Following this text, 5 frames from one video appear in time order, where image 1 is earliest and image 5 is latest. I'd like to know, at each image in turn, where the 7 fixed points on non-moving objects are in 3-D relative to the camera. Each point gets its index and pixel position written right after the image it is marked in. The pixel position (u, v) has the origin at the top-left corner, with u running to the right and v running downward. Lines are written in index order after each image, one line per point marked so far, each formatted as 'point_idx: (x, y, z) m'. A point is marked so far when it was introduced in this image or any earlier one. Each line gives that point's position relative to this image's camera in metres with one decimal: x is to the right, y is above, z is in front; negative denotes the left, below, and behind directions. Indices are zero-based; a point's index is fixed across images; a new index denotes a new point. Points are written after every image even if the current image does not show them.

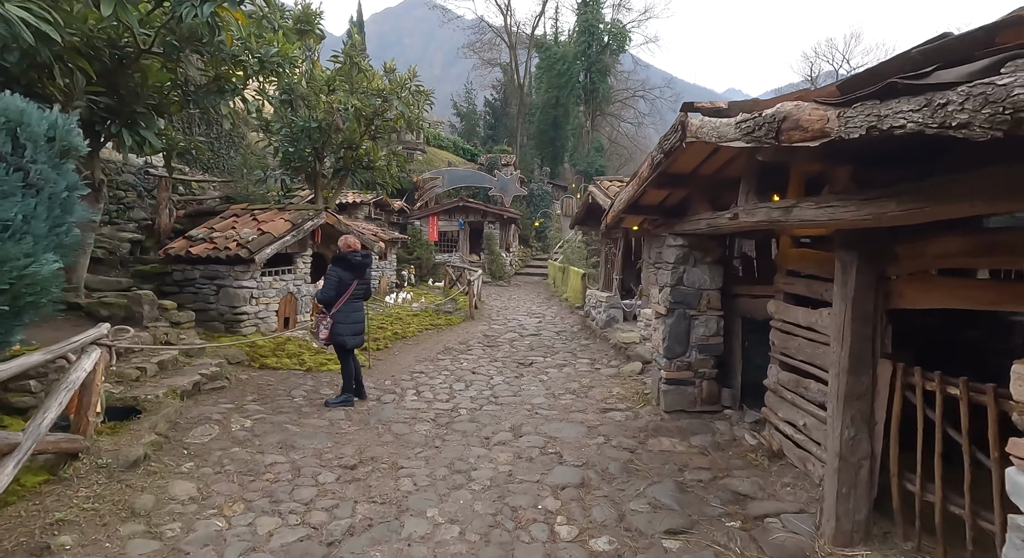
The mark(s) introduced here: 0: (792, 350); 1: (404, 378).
0: (+2.2, -0.6, +4.5) m
1: (-1.5, -1.4, +7.6) m
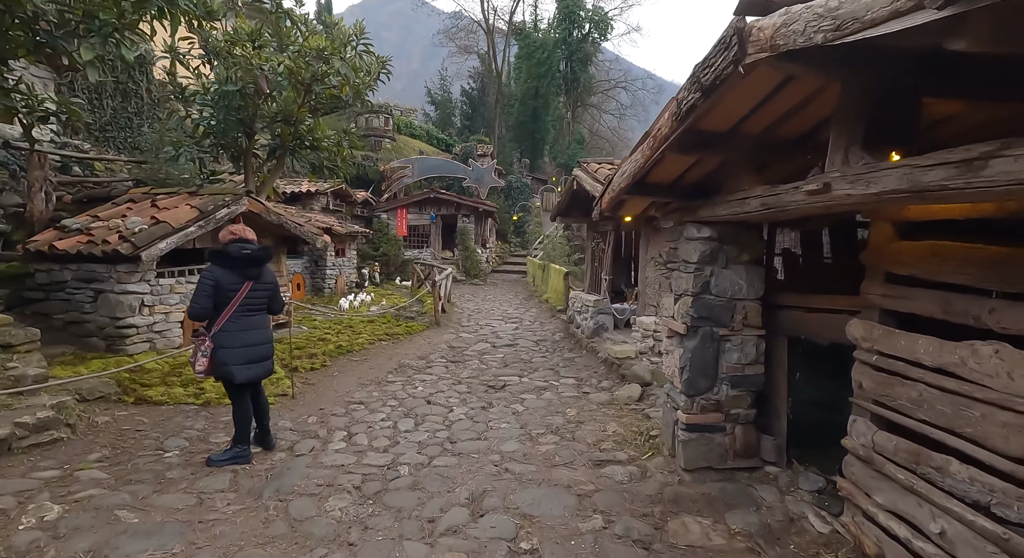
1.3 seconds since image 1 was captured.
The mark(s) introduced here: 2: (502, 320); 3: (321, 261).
0: (+2.0, -0.6, +2.8) m
1: (-1.9, -1.4, +5.8) m
2: (-0.2, -0.9, +12.6) m
3: (-5.1, +0.5, +14.6) m
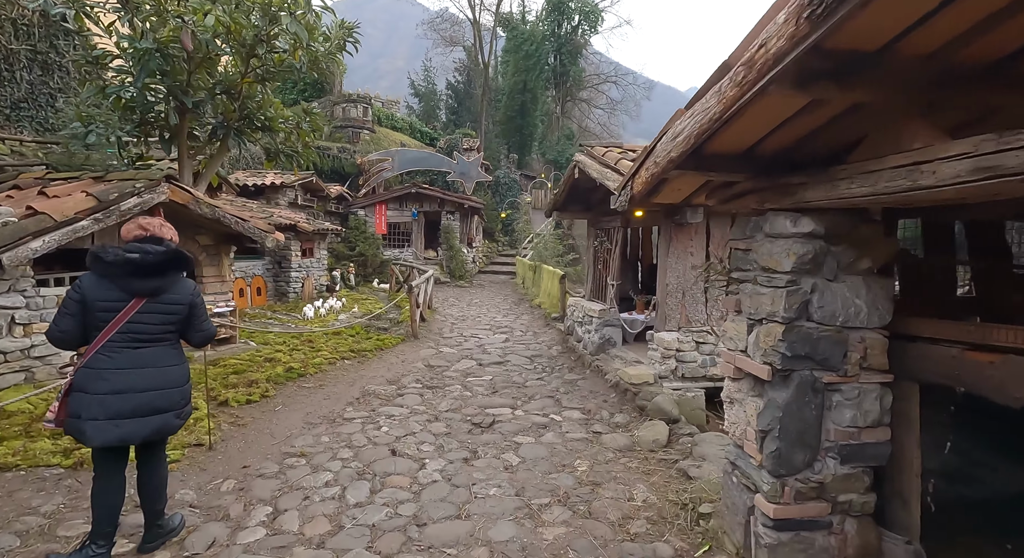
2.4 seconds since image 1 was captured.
0: (+2.0, -0.7, +1.4) m
1: (-1.9, -1.5, +4.3) m
2: (-0.4, -1.0, +11.1) m
3: (-5.3, +0.4, +13.0) m
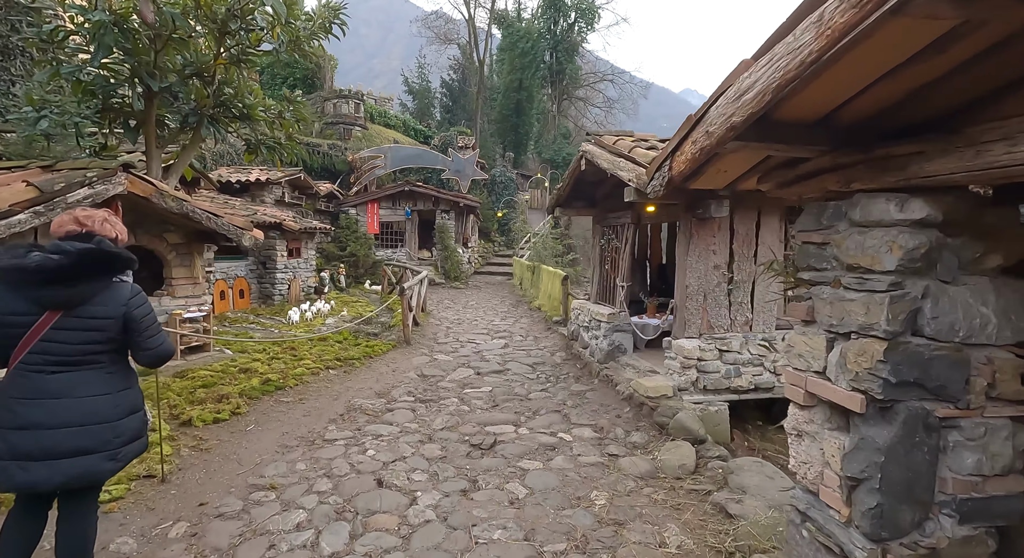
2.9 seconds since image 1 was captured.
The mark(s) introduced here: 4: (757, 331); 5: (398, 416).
0: (+2.1, -0.7, +0.7) m
1: (-1.9, -1.5, +3.6) m
2: (-0.5, -1.0, +10.4) m
3: (-5.4, +0.4, +12.3) m
4: (+2.6, -0.6, +6.0) m
5: (-1.2, -1.4, +5.7) m
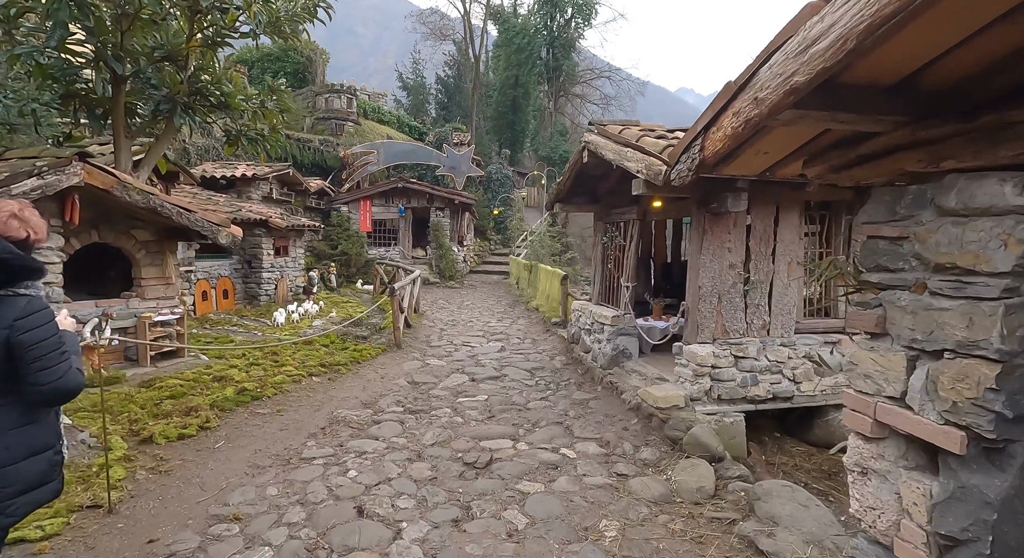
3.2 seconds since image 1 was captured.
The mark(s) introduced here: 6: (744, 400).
0: (+2.1, -0.7, +0.2) m
1: (-1.9, -1.5, +3.1) m
2: (-0.5, -1.0, +9.9) m
3: (-5.4, +0.4, +11.8) m
4: (+2.6, -0.6, +5.5) m
5: (-1.2, -1.4, +5.2) m
6: (+2.3, -1.2, +5.5) m
